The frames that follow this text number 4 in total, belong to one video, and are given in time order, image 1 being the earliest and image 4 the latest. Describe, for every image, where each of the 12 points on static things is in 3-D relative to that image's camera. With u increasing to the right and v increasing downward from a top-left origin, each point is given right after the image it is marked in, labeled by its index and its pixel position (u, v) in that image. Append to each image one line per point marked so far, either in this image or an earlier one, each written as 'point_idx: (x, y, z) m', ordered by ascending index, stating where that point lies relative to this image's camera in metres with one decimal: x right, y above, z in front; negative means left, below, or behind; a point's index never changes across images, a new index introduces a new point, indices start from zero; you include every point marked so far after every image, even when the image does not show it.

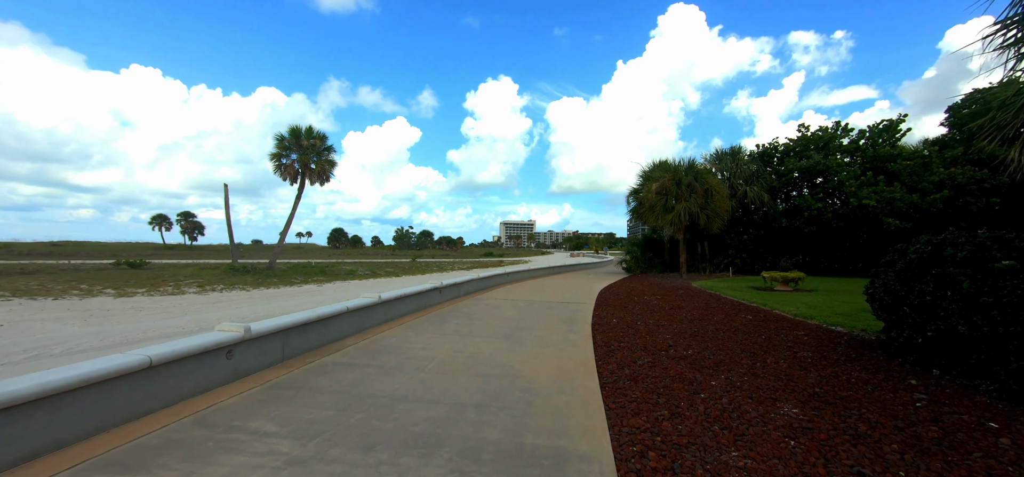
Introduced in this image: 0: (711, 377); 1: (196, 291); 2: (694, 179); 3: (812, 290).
0: (+2.2, -1.5, +4.2) m
1: (-11.1, -1.9, +13.5) m
2: (+7.8, +2.6, +16.4) m
3: (+9.1, -1.6, +11.7) m
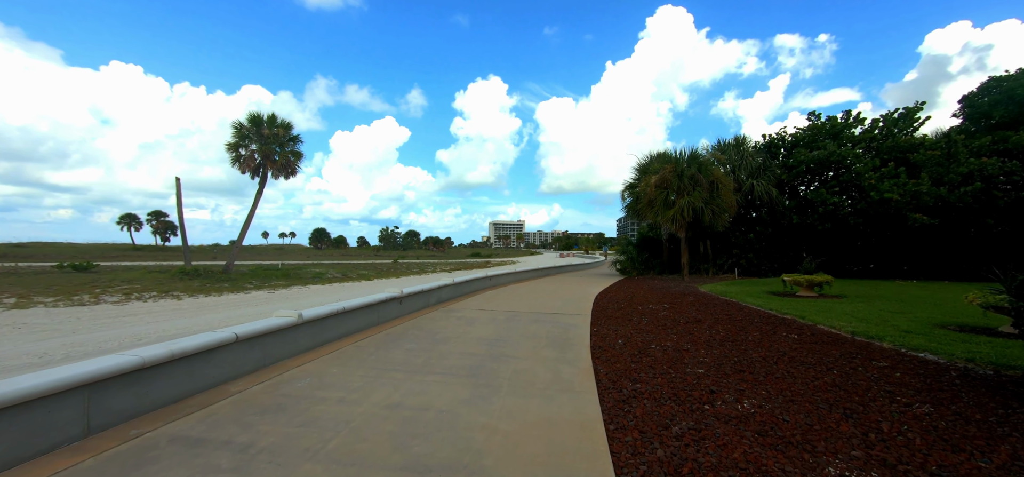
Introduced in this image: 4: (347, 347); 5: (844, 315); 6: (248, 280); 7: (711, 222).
0: (+1.9, -1.4, +2.4) m
1: (-11.7, -1.8, +11.4) m
2: (+7.1, +2.6, +14.7) m
3: (+8.6, -1.5, +10.1) m
4: (-2.3, -1.5, +5.5) m
5: (+6.4, -1.5, +7.4) m
6: (-11.6, -1.8, +16.8) m
7: (+7.6, +0.6, +14.8) m
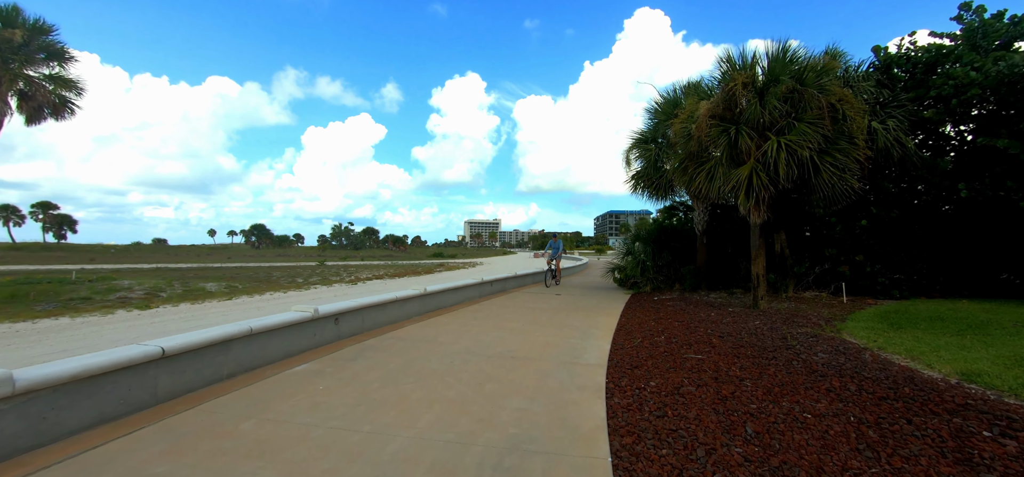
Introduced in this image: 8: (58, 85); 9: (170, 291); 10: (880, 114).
0: (+0.8, -1.2, -5.5) m
1: (-13.3, -1.5, +2.7) m
2: (+5.3, +2.9, +7.2) m
3: (+7.1, -1.3, +2.6) m
4: (-3.6, -1.3, -2.6) m
5: (+5.0, -1.2, -0.2) m
6: (-13.5, -1.5, +8.2) m
7: (+5.8, +0.9, +7.2) m
8: (-13.4, +4.6, +11.6) m
9: (-10.9, -1.7, +12.4) m
10: (+8.8, +3.0, +9.2) m
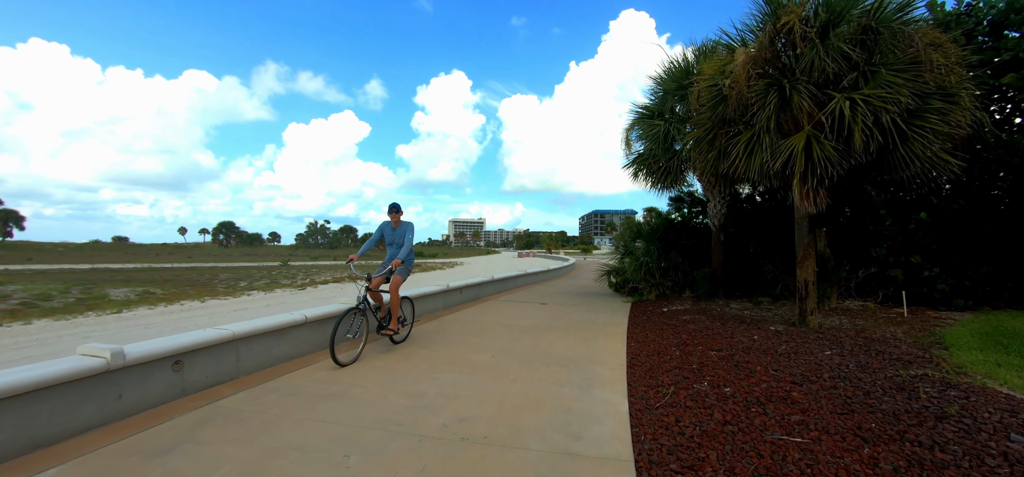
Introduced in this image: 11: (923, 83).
0: (+0.8, -1.1, -7.5) m
1: (-13.5, -1.4, +0.2) m
2: (+4.9, +2.9, +5.3) m
3: (+6.8, -1.2, +0.8) m
4: (-3.7, -1.2, -4.8) m
5: (+4.9, -1.2, -2.1) m
6: (-13.9, -1.4, +5.6) m
7: (+5.4, +0.9, +5.4) m
8: (-14.0, +4.8, +9.0) m
9: (-11.5, -1.6, +9.9) m
10: (+8.3, +3.0, +7.4) m
11: (+5.2, +2.0, +5.1) m
